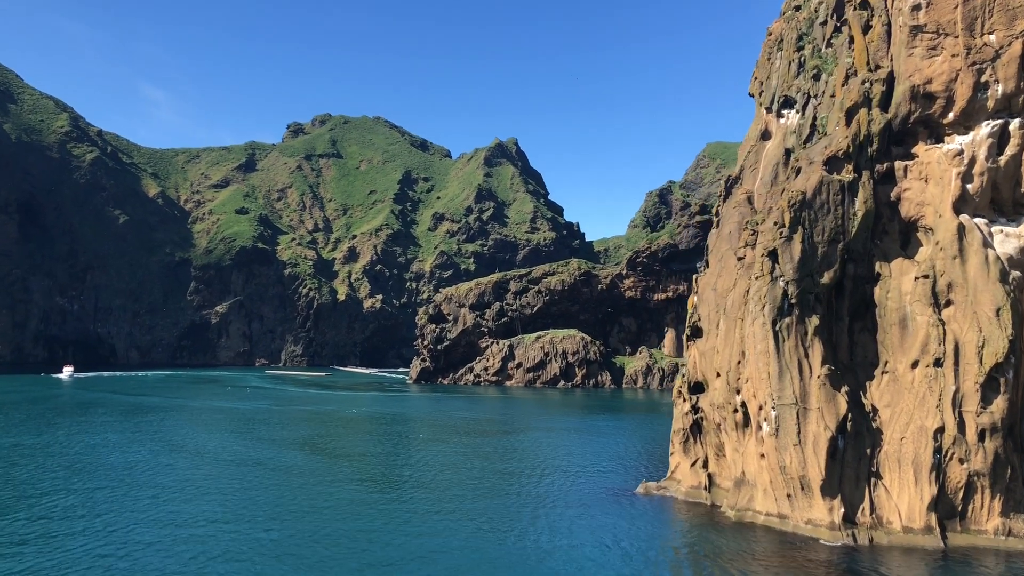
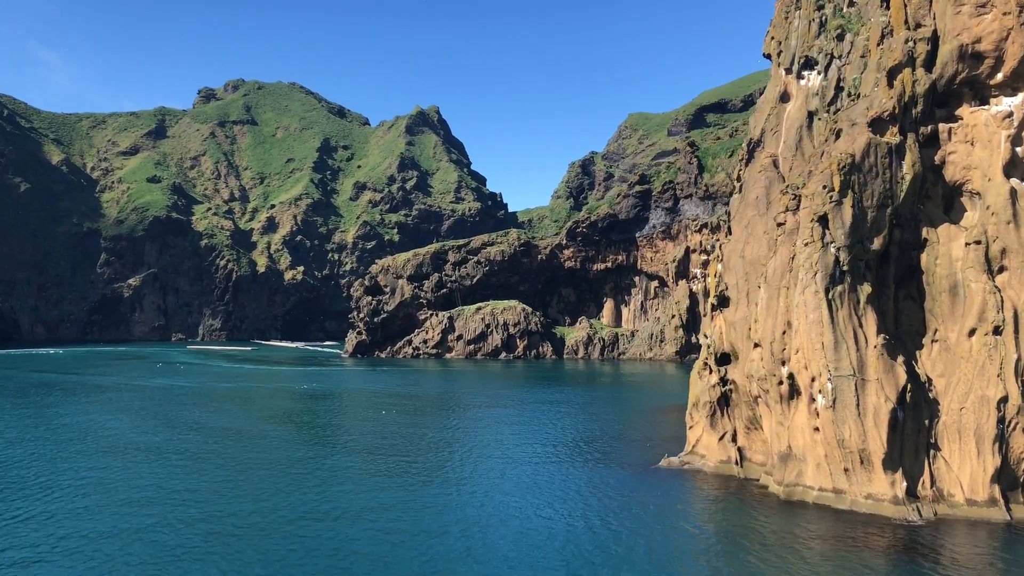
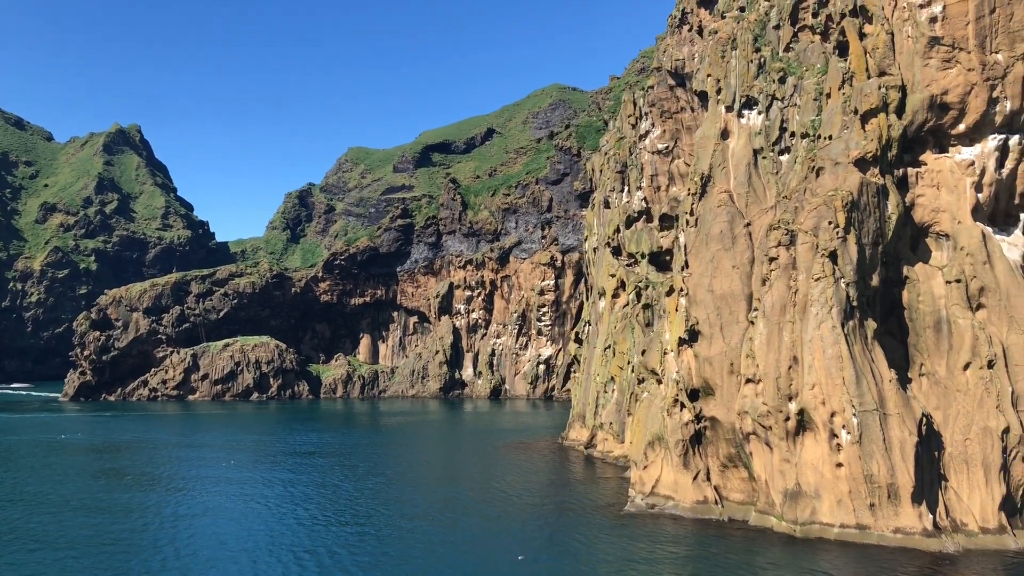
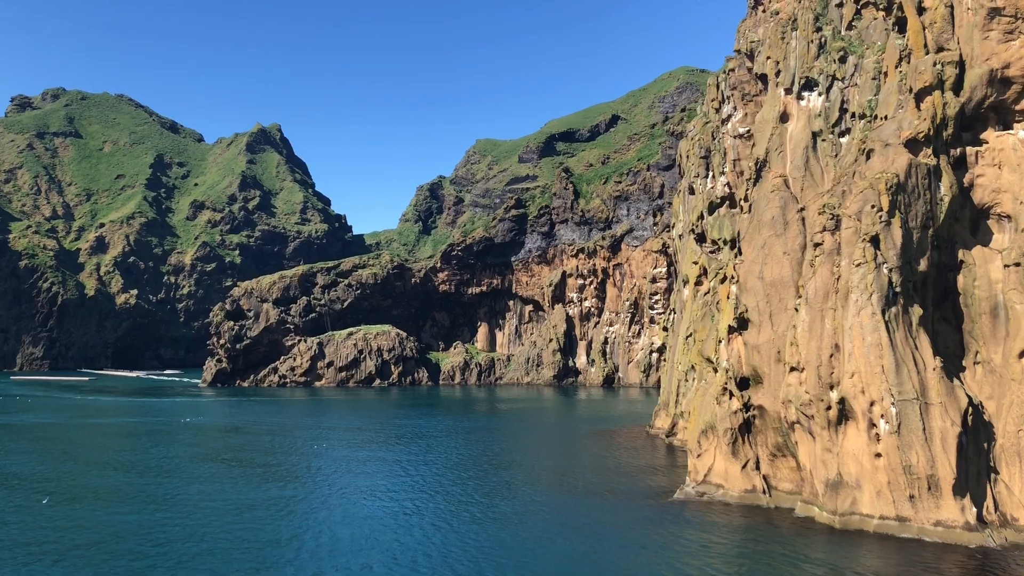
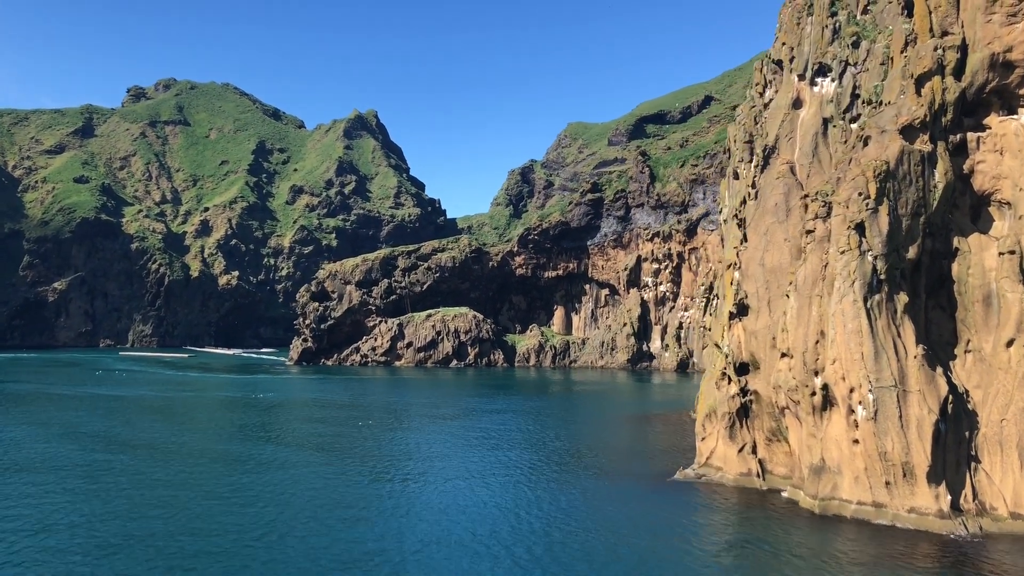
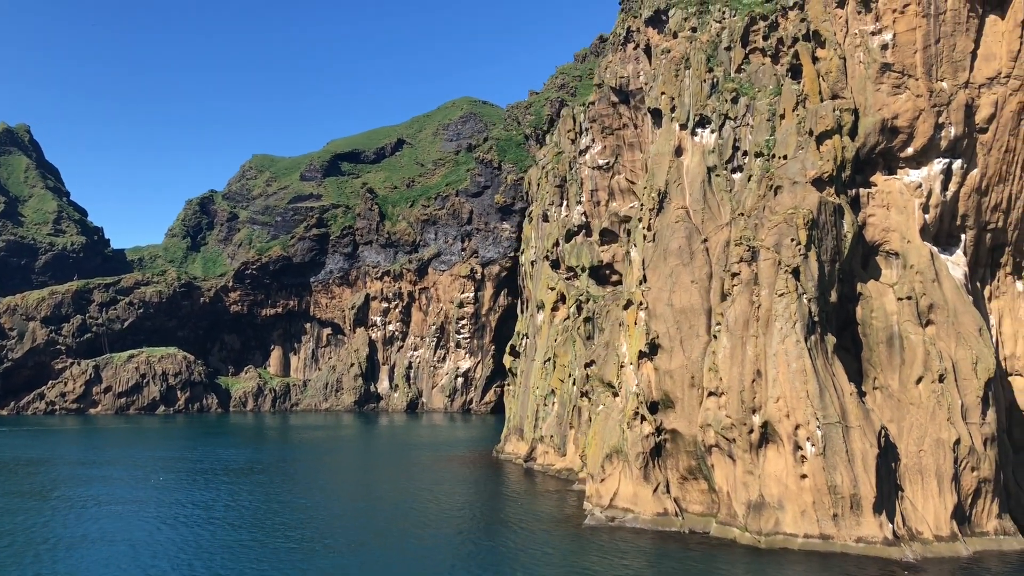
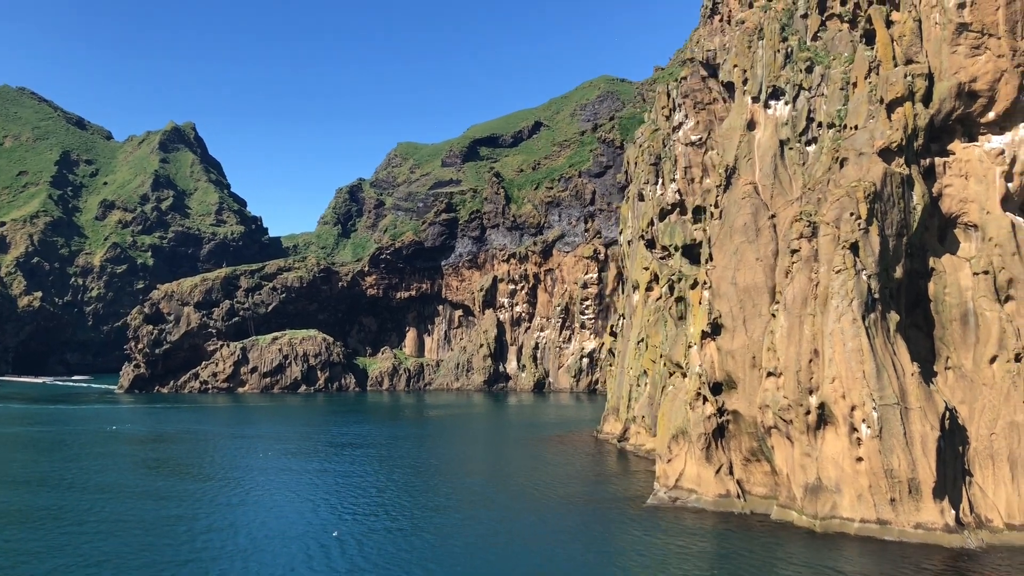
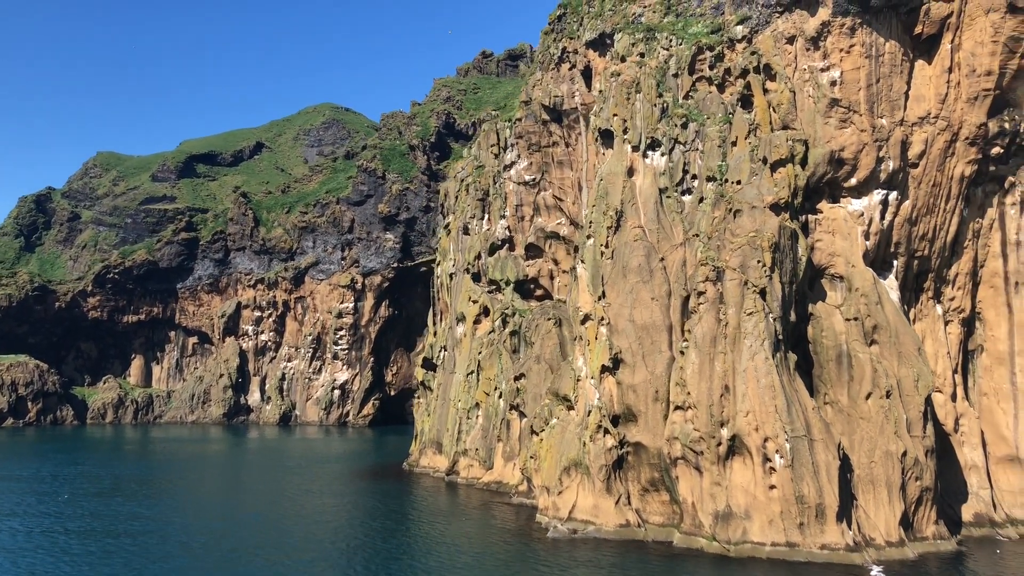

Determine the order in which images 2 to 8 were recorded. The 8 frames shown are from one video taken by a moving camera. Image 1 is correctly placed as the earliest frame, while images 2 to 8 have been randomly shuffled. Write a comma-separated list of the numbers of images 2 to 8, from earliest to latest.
2, 5, 4, 7, 3, 6, 8
